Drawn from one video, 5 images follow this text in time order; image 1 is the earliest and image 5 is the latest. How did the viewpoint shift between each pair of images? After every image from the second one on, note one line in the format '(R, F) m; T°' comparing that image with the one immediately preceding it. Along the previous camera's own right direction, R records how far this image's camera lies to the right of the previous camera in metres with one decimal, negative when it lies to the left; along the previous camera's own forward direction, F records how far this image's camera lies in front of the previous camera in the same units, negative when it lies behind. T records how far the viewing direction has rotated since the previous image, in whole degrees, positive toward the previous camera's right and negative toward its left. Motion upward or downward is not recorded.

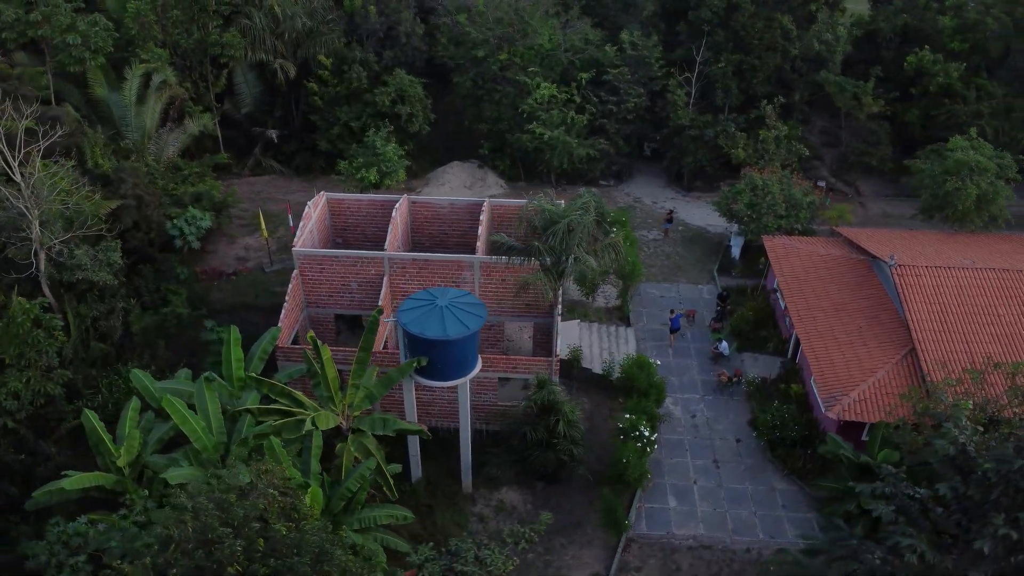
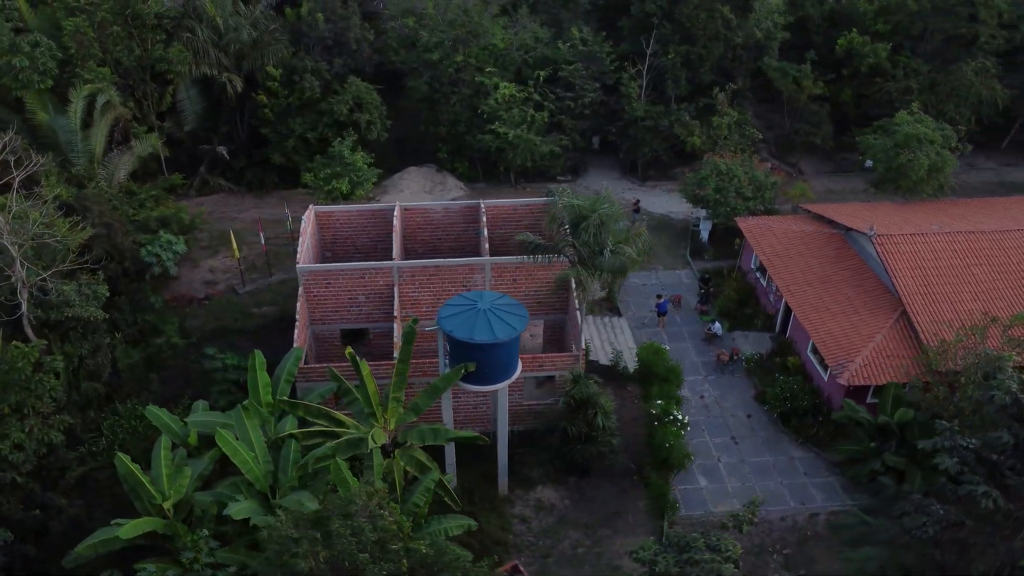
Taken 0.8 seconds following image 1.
(-2.5, +0.2) m; +7°
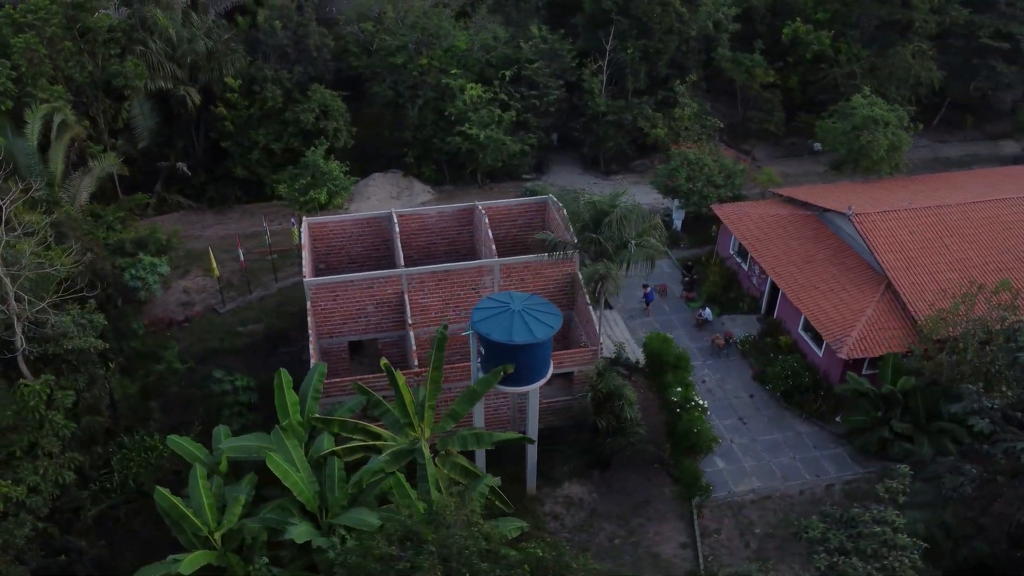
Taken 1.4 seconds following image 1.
(-2.0, +0.1) m; +6°
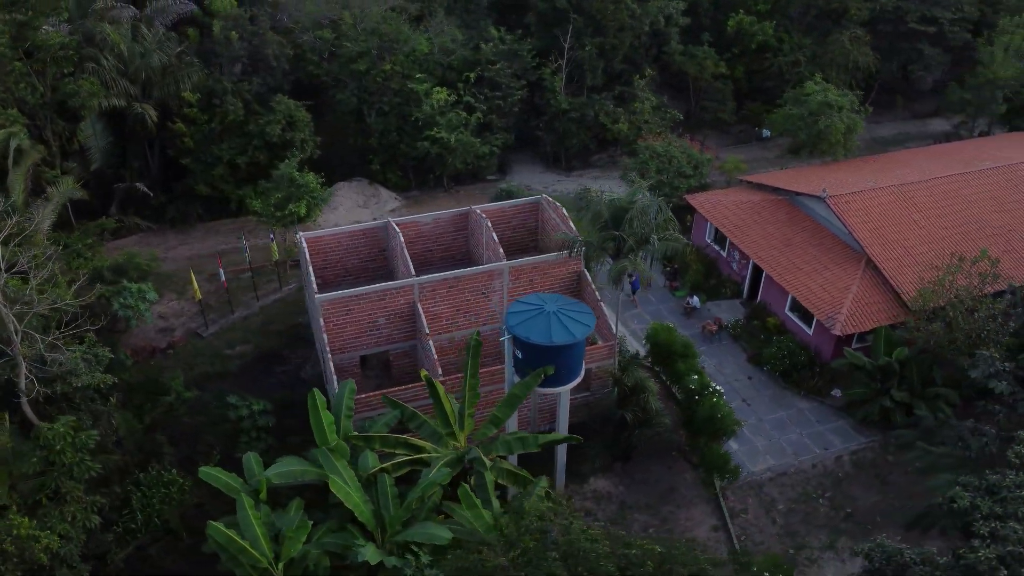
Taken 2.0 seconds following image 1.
(-2.1, 0.0) m; +6°
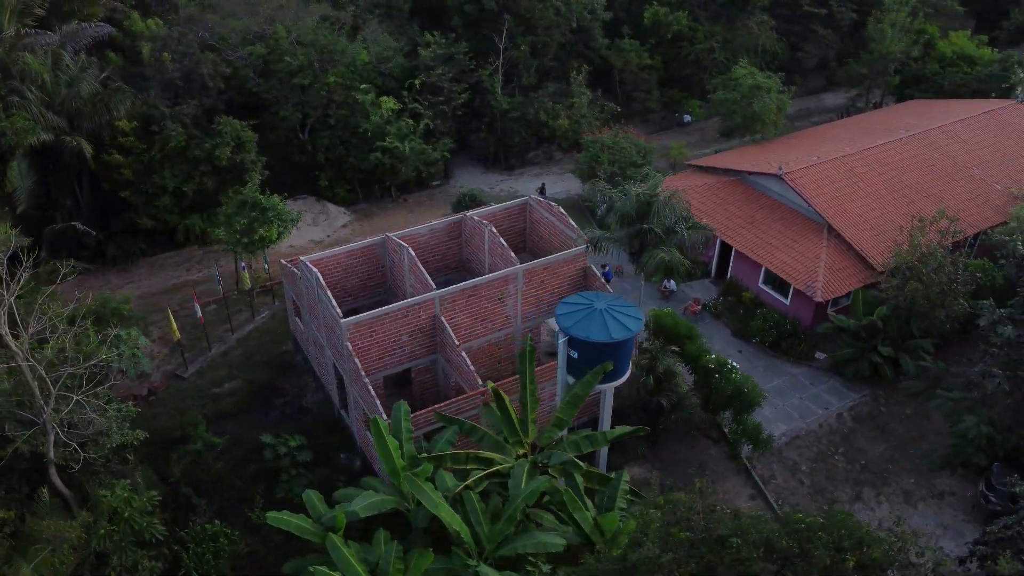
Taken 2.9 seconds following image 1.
(-3.2, +0.2) m; +9°
